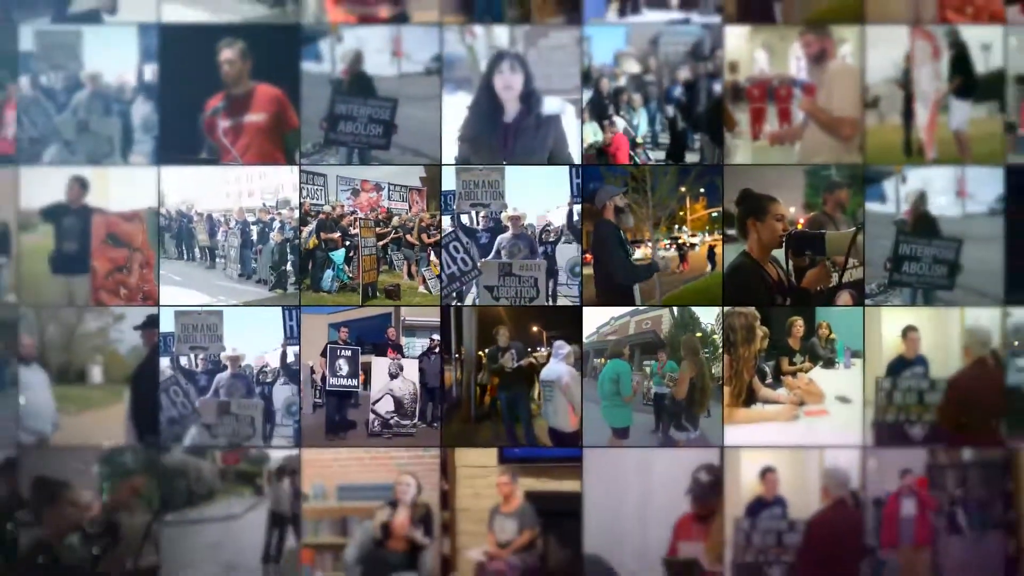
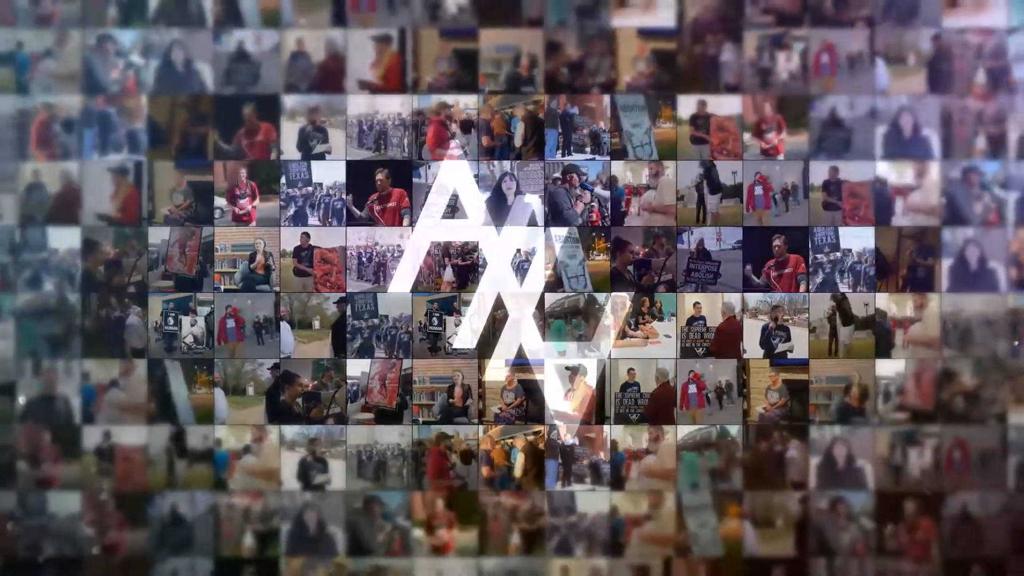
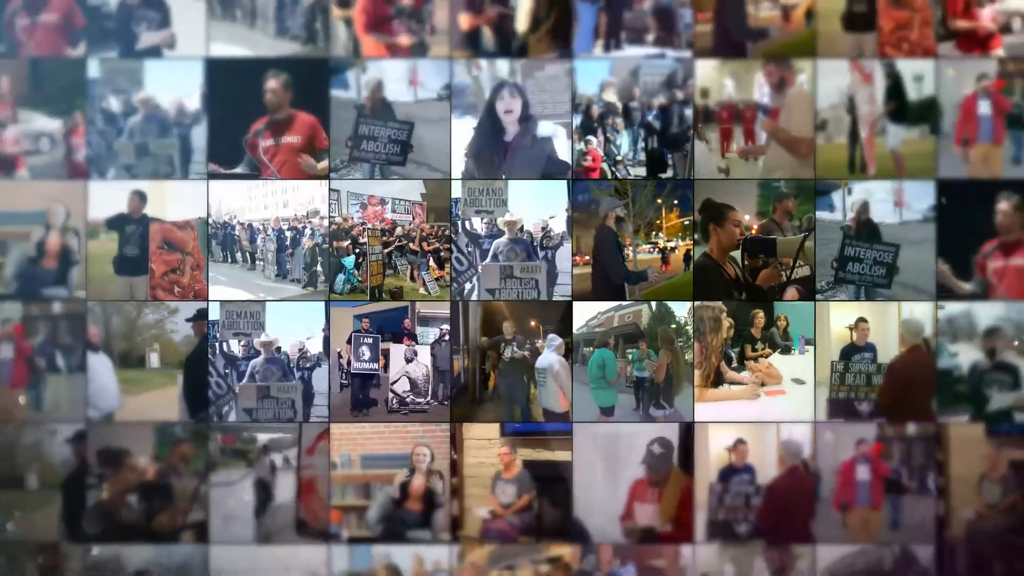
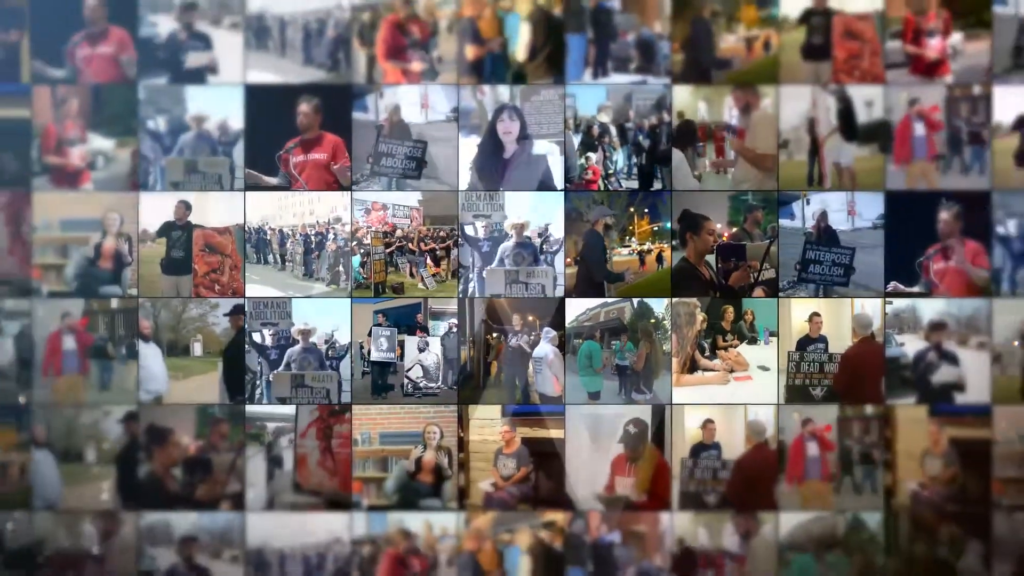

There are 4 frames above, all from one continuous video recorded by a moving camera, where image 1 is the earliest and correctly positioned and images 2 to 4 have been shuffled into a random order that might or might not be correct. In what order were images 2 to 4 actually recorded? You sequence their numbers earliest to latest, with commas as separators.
3, 4, 2
